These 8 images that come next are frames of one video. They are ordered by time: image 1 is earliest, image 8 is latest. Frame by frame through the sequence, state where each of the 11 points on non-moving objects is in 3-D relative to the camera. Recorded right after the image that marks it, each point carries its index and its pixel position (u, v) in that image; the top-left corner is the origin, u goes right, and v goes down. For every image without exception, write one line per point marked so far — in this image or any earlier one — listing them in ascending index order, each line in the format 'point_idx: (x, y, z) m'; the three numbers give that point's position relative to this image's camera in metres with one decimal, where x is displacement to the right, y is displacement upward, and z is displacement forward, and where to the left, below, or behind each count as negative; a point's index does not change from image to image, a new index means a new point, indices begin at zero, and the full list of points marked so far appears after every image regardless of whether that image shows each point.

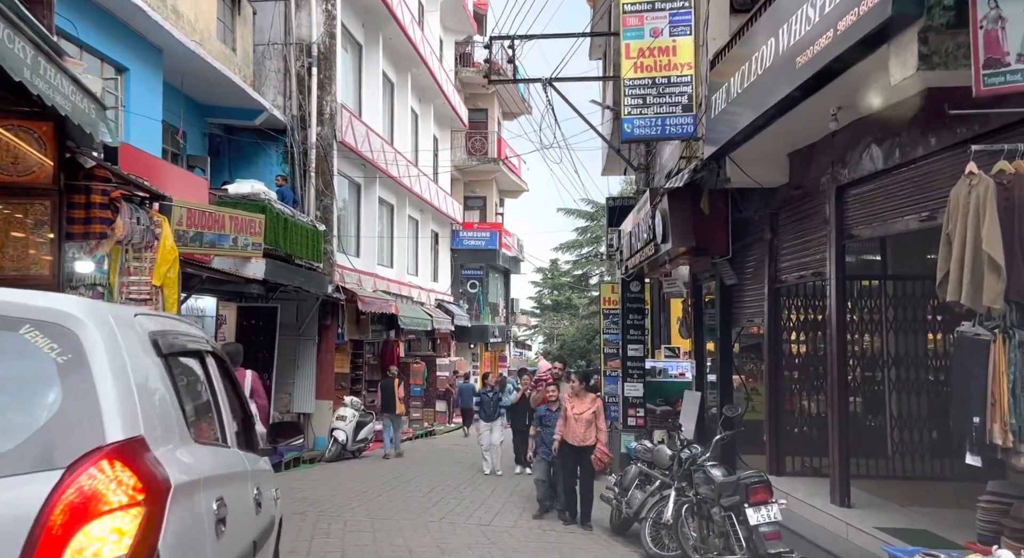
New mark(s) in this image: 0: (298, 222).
0: (-3.4, +0.9, +14.4) m
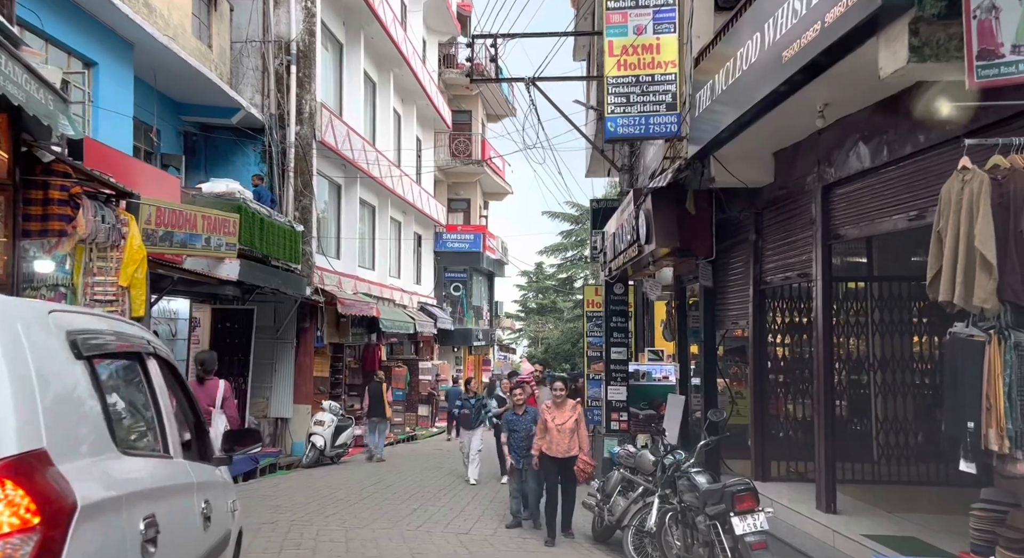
0: (-3.7, +0.9, +14.1) m
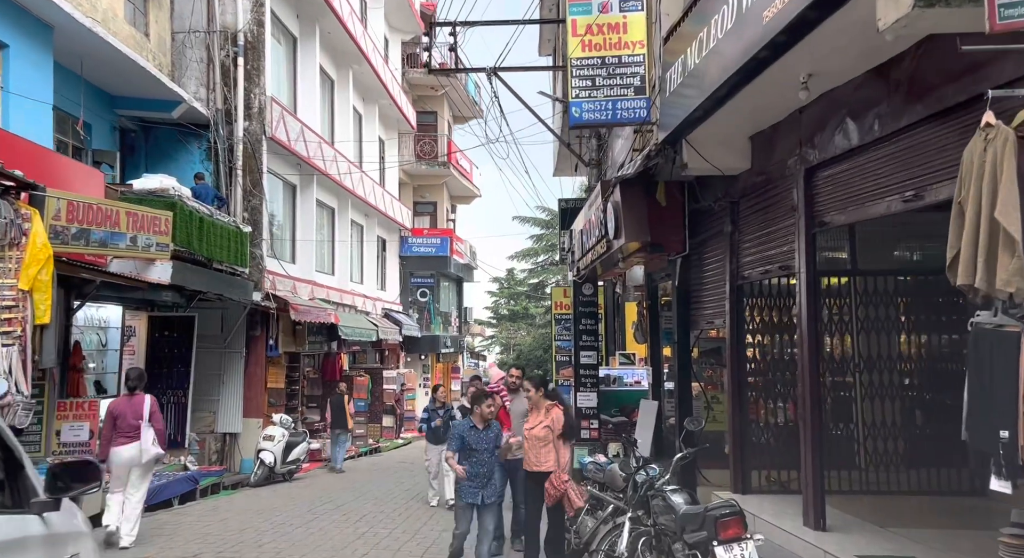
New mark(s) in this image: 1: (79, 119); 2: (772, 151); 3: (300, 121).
0: (-4.3, +0.8, +13.1) m
1: (-6.1, +2.3, +12.8) m
2: (+2.2, +1.1, +7.5) m
3: (-4.3, +3.2, +18.3) m
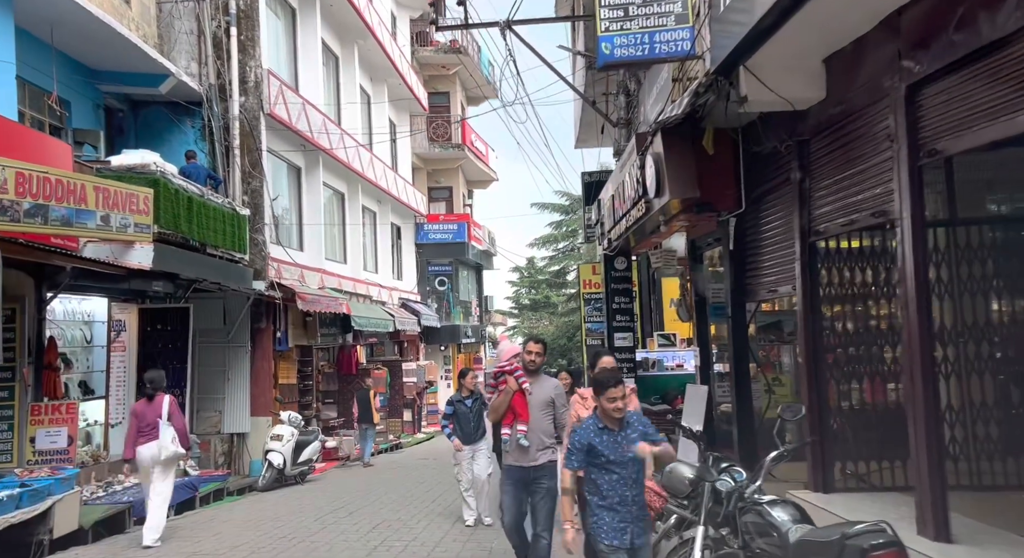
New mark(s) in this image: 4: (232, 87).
0: (-4.0, +1.0, +11.9) m
1: (-5.9, +2.4, +11.6) m
2: (+2.4, +1.4, +6.2) m
3: (-4.0, +3.4, +17.1) m
4: (-4.5, +3.1, +14.6) m
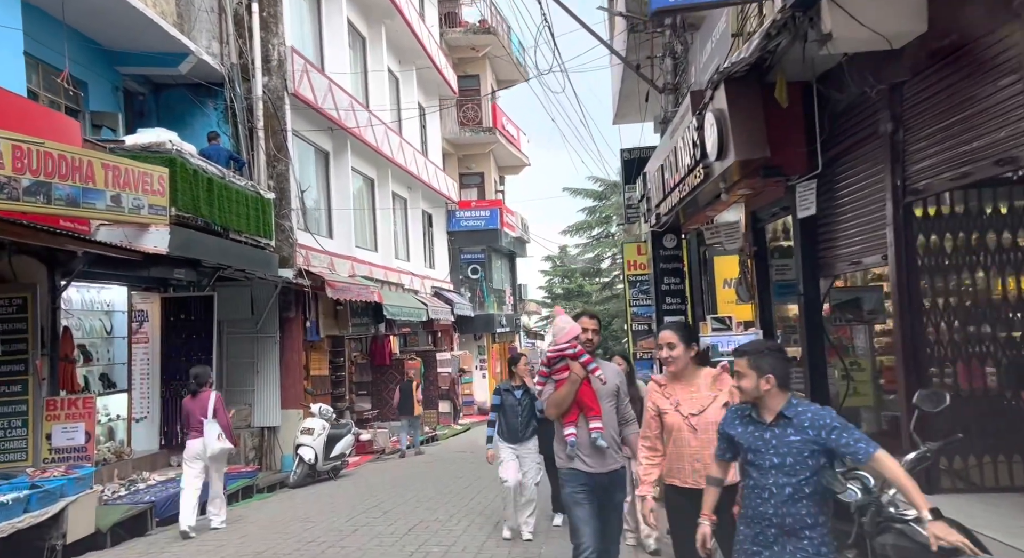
0: (-3.5, +1.2, +11.3) m
1: (-5.4, +2.5, +11.0) m
2: (+2.7, +1.6, +5.4) m
3: (-3.3, +3.6, +16.4) m
4: (-3.9, +3.3, +13.9) m
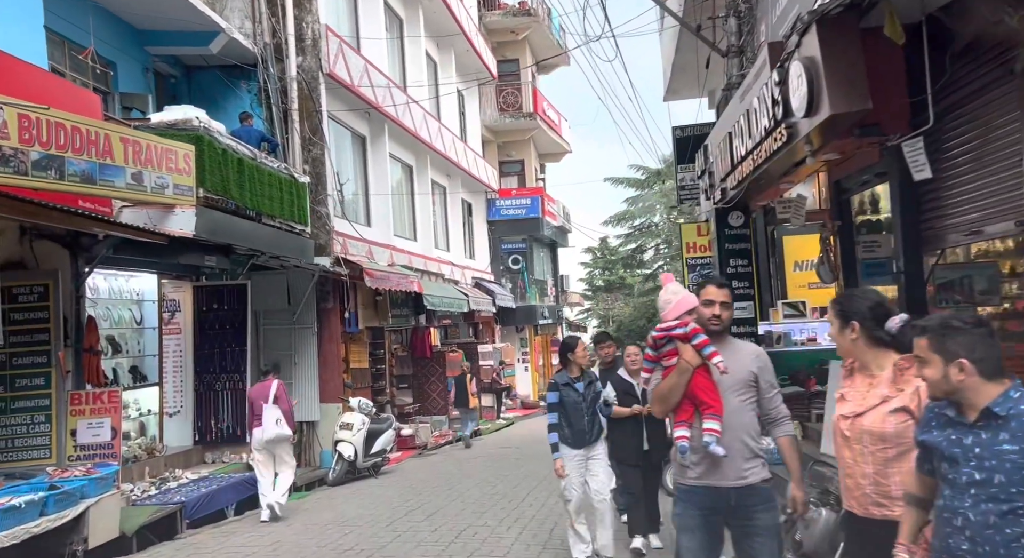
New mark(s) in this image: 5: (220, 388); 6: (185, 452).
0: (-2.9, +1.3, +10.7) m
1: (-4.9, +2.7, +10.5) m
2: (+3.0, +1.8, +4.5) m
3: (-2.6, +3.8, +15.8) m
4: (-3.3, +3.4, +13.3) m
5: (-3.6, -1.3, +11.1) m
6: (-3.8, -2.0, +10.7) m
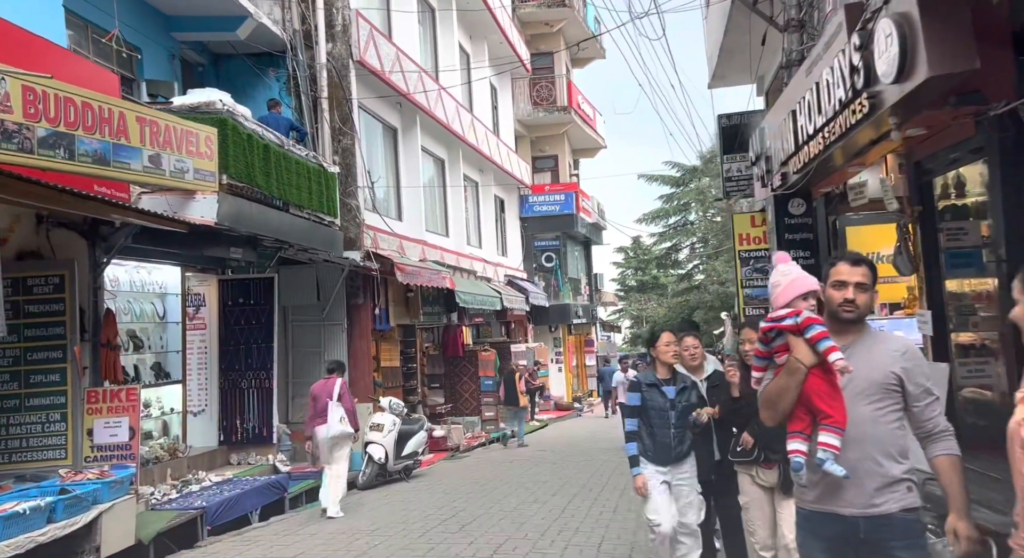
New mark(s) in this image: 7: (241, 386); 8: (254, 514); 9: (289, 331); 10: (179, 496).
0: (-2.5, +1.4, +10.2) m
1: (-4.4, +2.7, +10.1) m
2: (+3.2, +1.9, +3.8) m
3: (-2.0, +3.9, +15.3) m
4: (-2.7, +3.5, +12.9) m
5: (-3.1, -1.3, +10.7) m
6: (-3.4, -2.0, +10.3) m
7: (-3.2, -1.3, +10.7) m
8: (-2.5, -2.2, +8.7) m
9: (-3.1, -0.7, +12.6) m
10: (-3.1, -2.0, +8.4) m
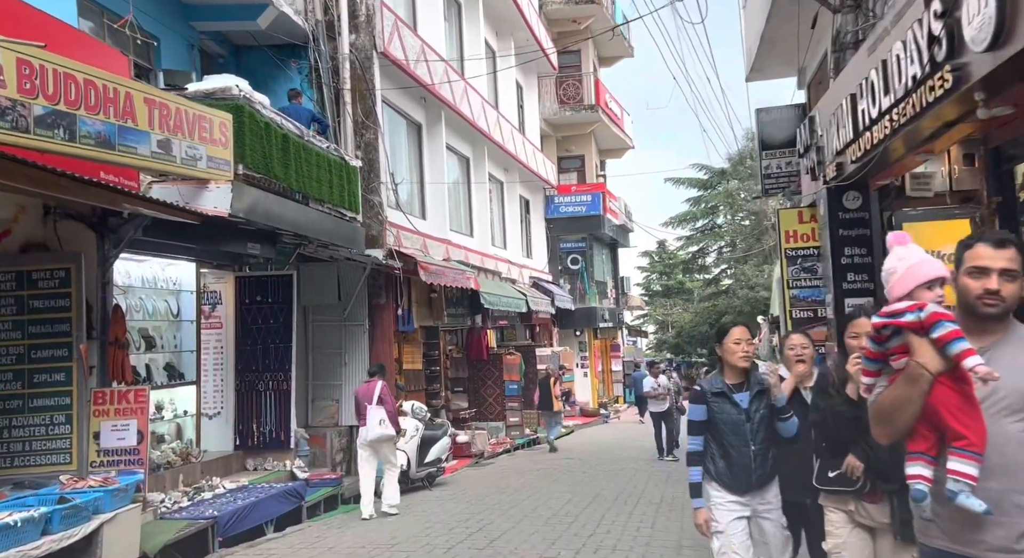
0: (-2.2, +1.4, +9.7) m
1: (-4.1, +2.8, +9.7) m
2: (+3.4, +1.9, +3.2) m
3: (-1.5, +3.9, +14.9) m
4: (-2.3, +3.5, +12.4) m
5: (-2.8, -1.2, +10.2) m
6: (-3.1, -1.9, +9.8) m
7: (-2.8, -1.2, +10.2) m
8: (-2.2, -2.2, +8.2) m
9: (-2.7, -0.7, +12.1) m
10: (-2.8, -2.0, +7.9) m
